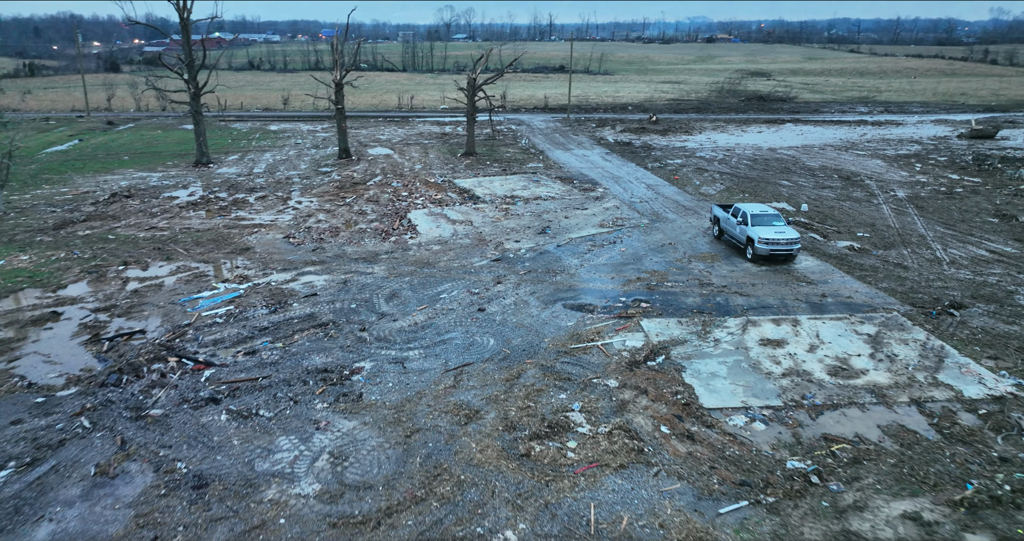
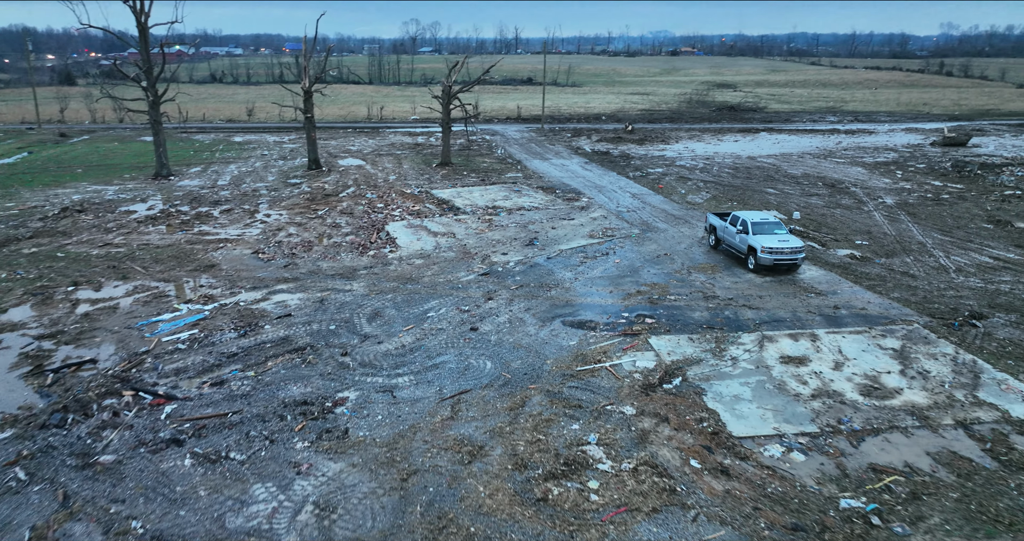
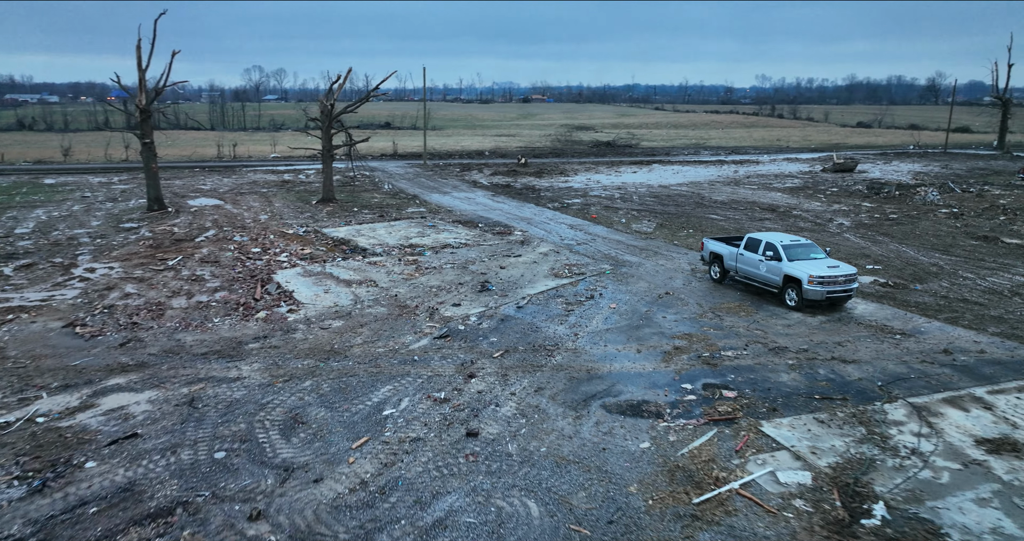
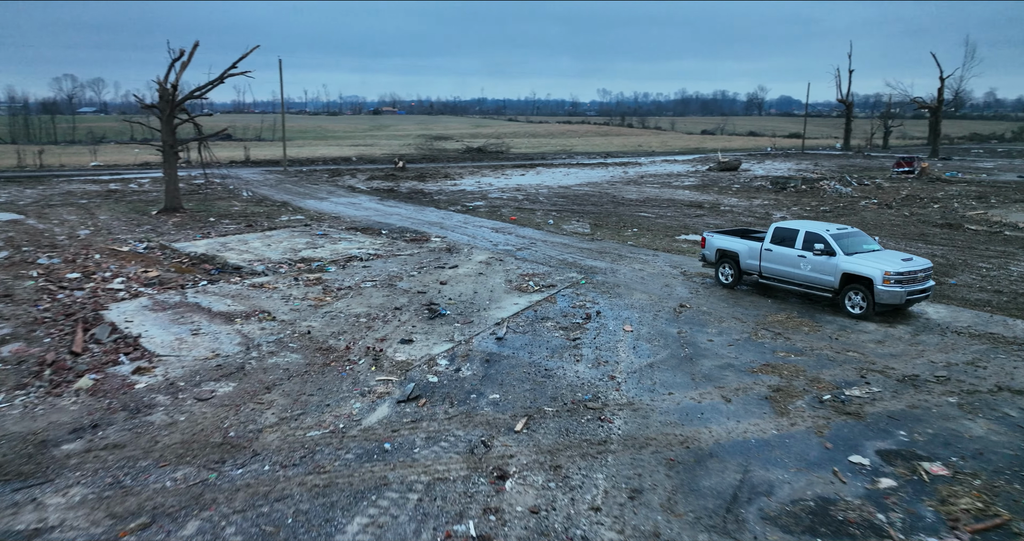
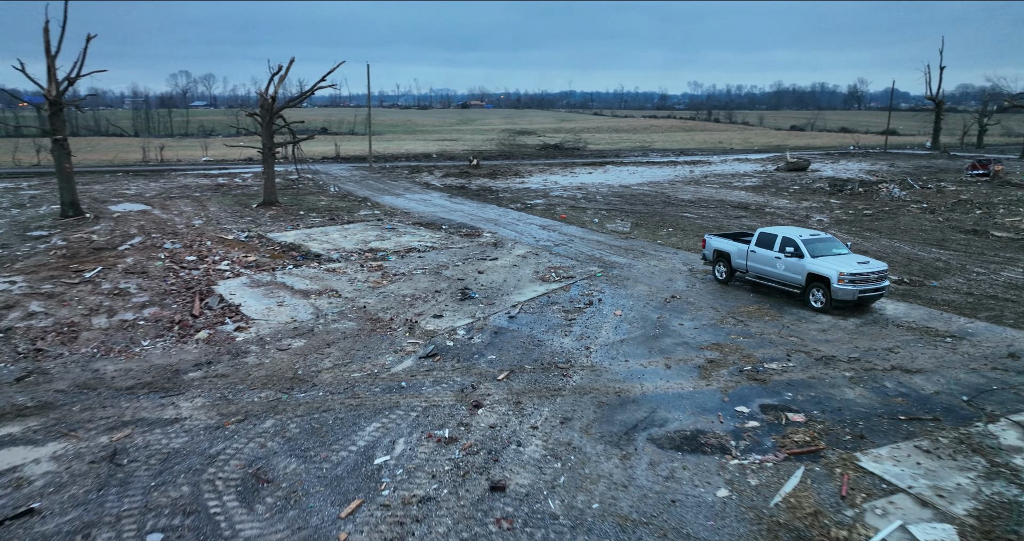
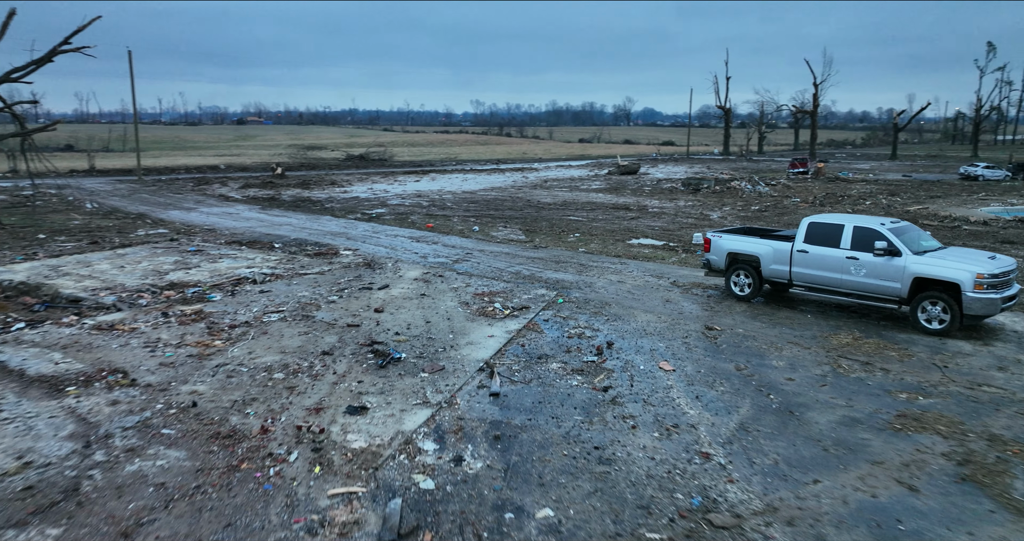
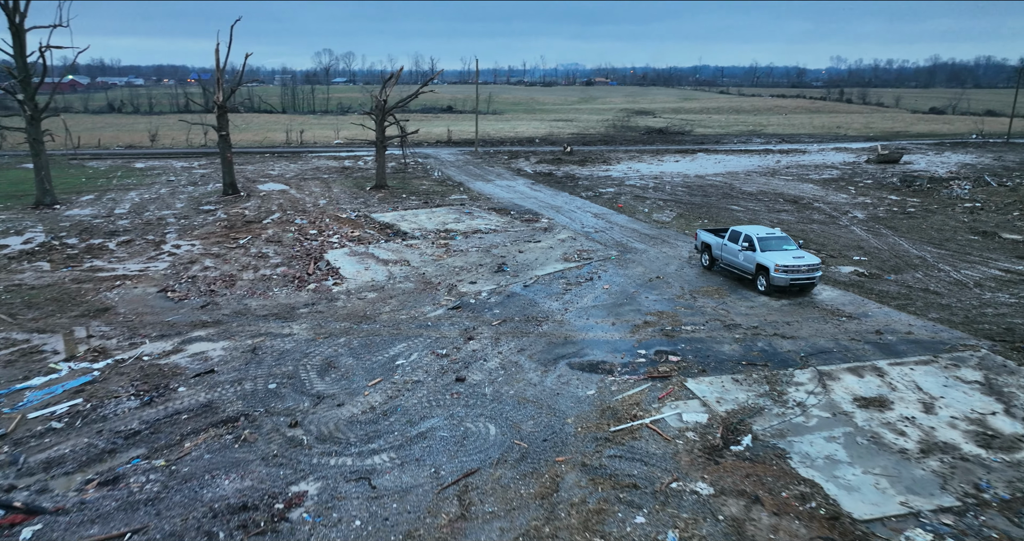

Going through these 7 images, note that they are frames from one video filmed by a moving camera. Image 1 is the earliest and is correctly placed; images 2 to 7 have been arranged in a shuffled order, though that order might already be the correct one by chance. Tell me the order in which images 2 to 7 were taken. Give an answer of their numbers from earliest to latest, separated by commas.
2, 7, 3, 5, 4, 6
